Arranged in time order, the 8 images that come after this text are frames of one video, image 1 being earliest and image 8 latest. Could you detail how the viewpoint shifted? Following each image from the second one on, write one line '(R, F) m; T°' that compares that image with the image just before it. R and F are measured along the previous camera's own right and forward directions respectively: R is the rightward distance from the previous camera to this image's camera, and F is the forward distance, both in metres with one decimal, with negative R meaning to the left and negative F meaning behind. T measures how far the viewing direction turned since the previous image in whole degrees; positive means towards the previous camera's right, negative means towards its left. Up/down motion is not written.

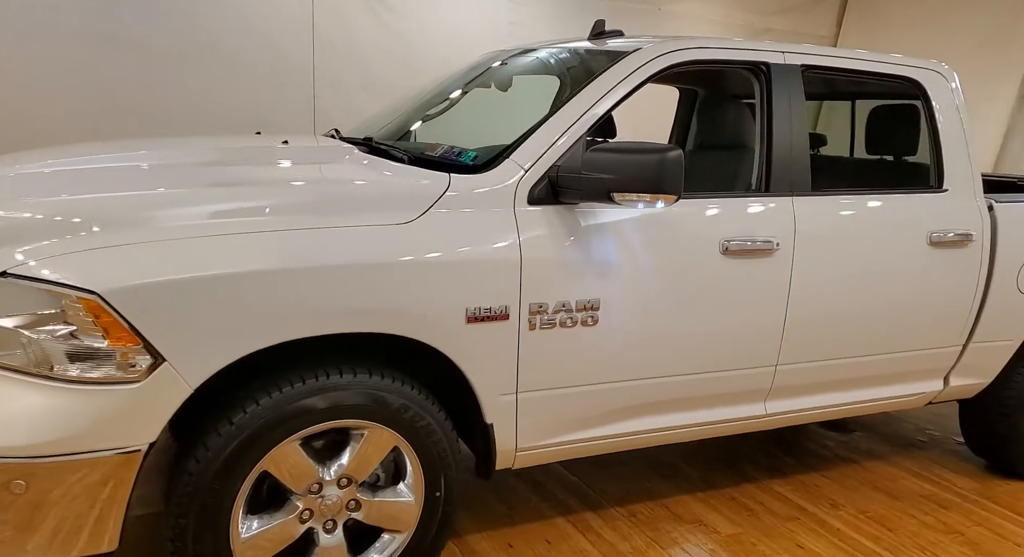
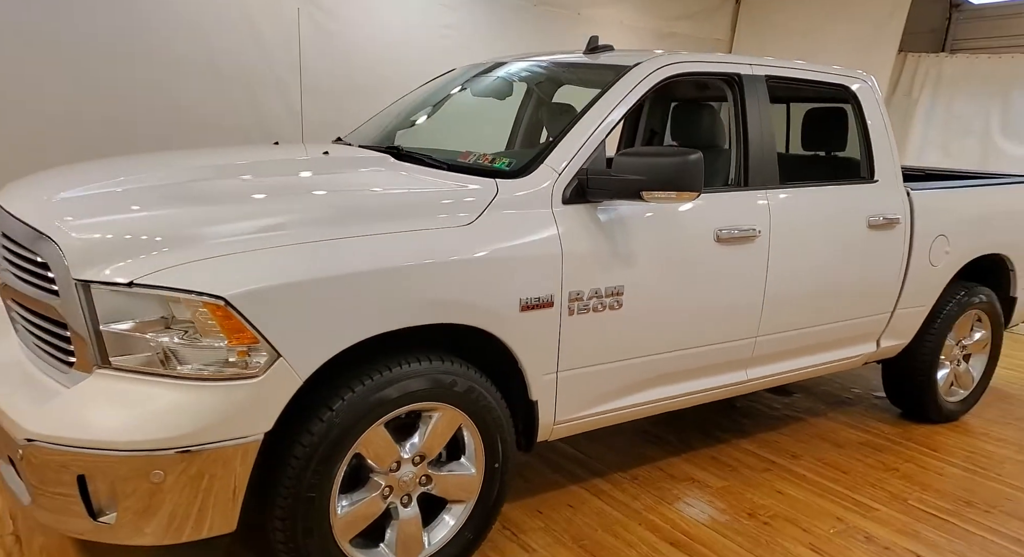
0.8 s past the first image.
(-0.4, -0.2) m; +8°
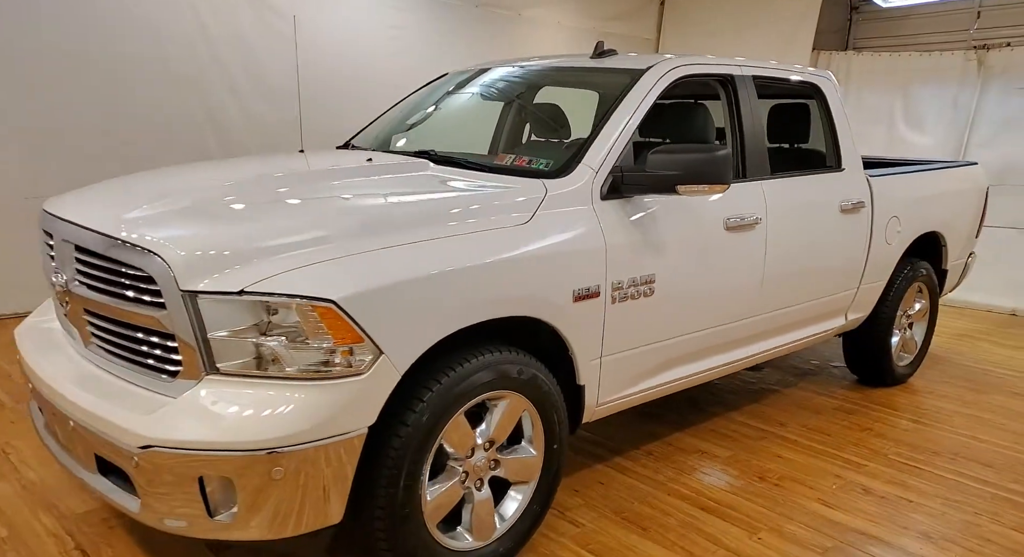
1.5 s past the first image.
(-0.4, -0.1) m; +7°
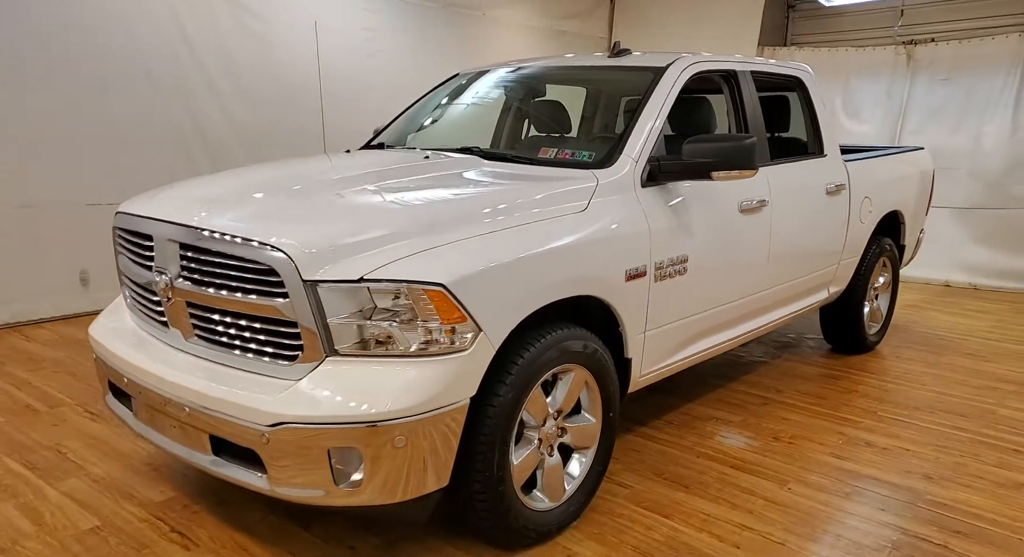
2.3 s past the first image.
(-0.4, -0.2) m; +5°
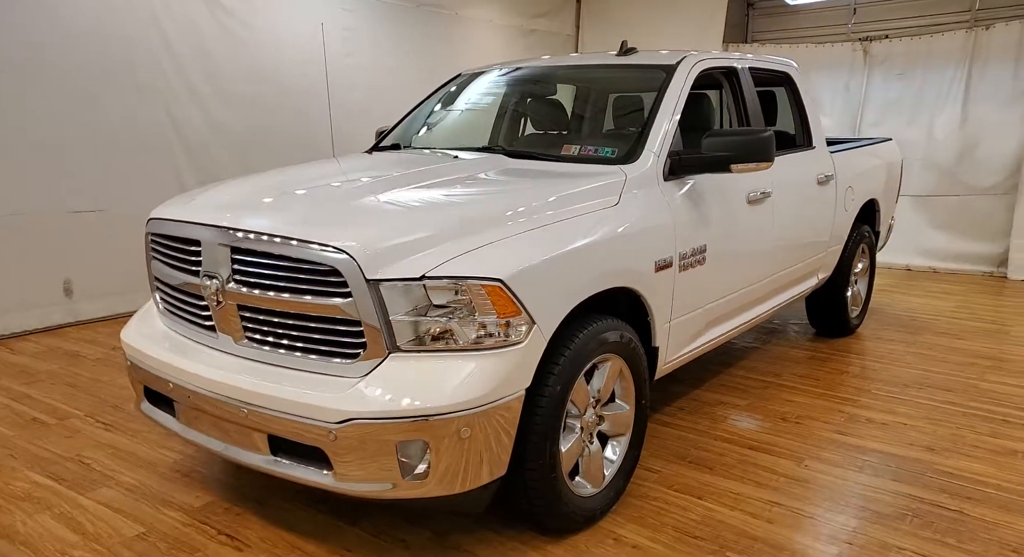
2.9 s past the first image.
(-0.3, 0.0) m; +4°
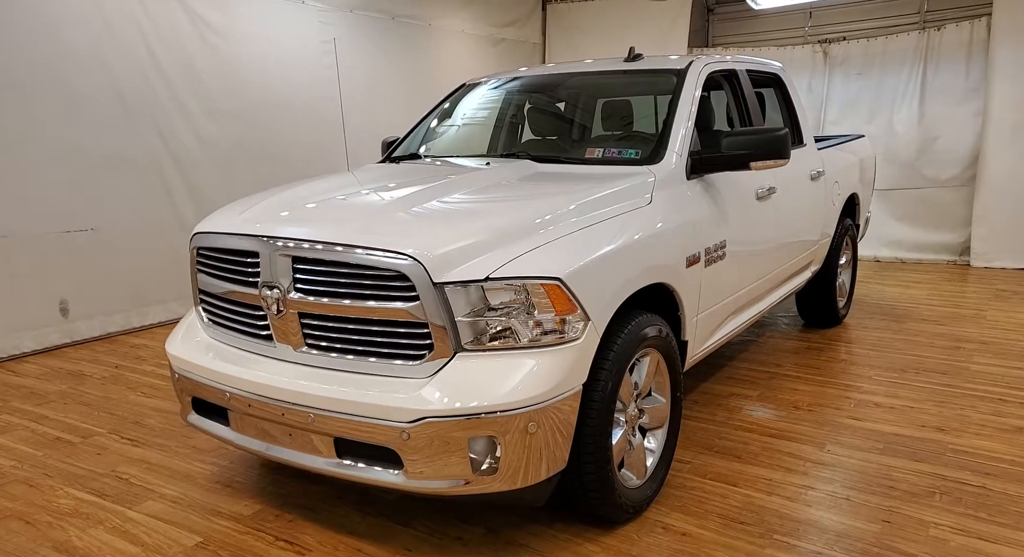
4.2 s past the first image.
(-0.3, 0.0) m; +3°
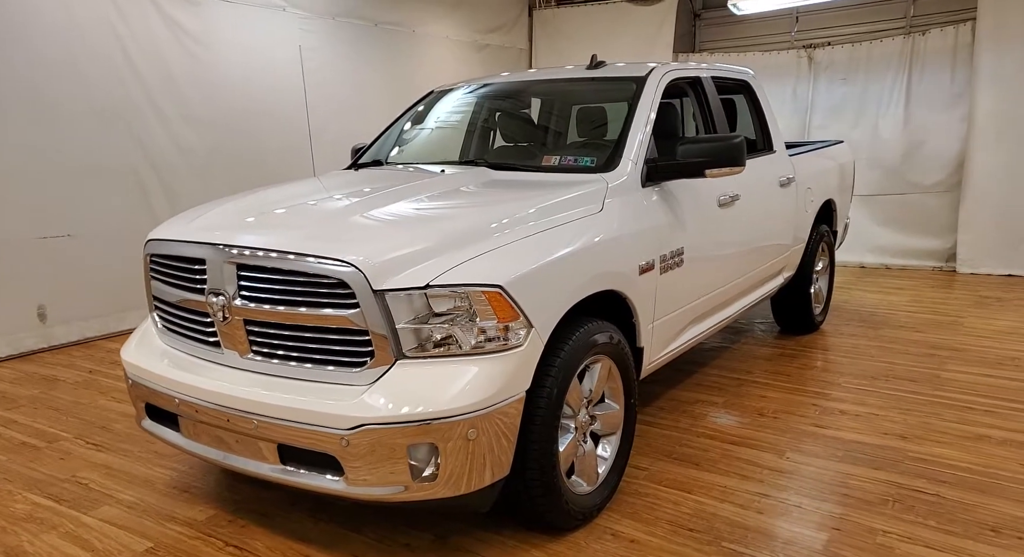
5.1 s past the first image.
(+0.2, 0.0) m; 0°
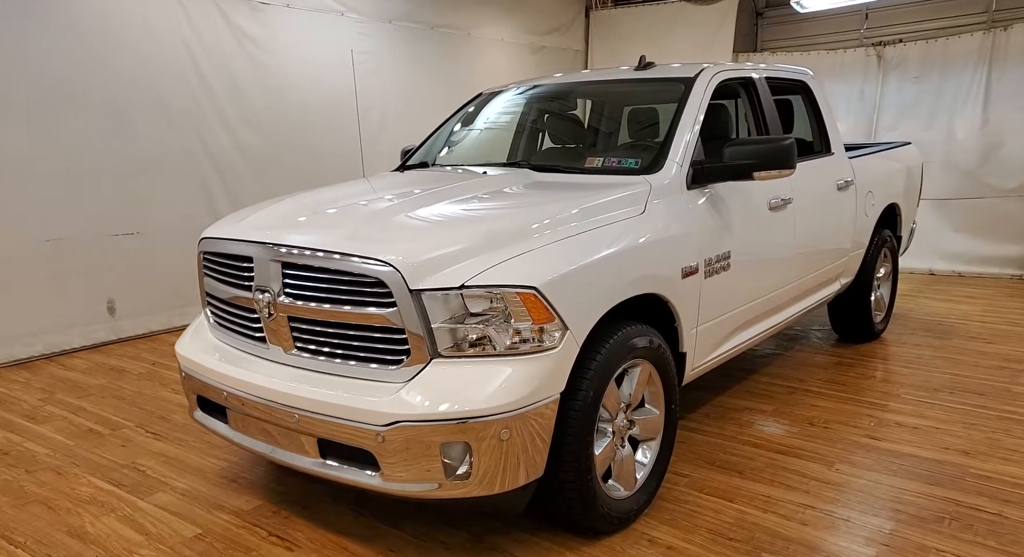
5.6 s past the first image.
(+0.1, 0.0) m; -5°
